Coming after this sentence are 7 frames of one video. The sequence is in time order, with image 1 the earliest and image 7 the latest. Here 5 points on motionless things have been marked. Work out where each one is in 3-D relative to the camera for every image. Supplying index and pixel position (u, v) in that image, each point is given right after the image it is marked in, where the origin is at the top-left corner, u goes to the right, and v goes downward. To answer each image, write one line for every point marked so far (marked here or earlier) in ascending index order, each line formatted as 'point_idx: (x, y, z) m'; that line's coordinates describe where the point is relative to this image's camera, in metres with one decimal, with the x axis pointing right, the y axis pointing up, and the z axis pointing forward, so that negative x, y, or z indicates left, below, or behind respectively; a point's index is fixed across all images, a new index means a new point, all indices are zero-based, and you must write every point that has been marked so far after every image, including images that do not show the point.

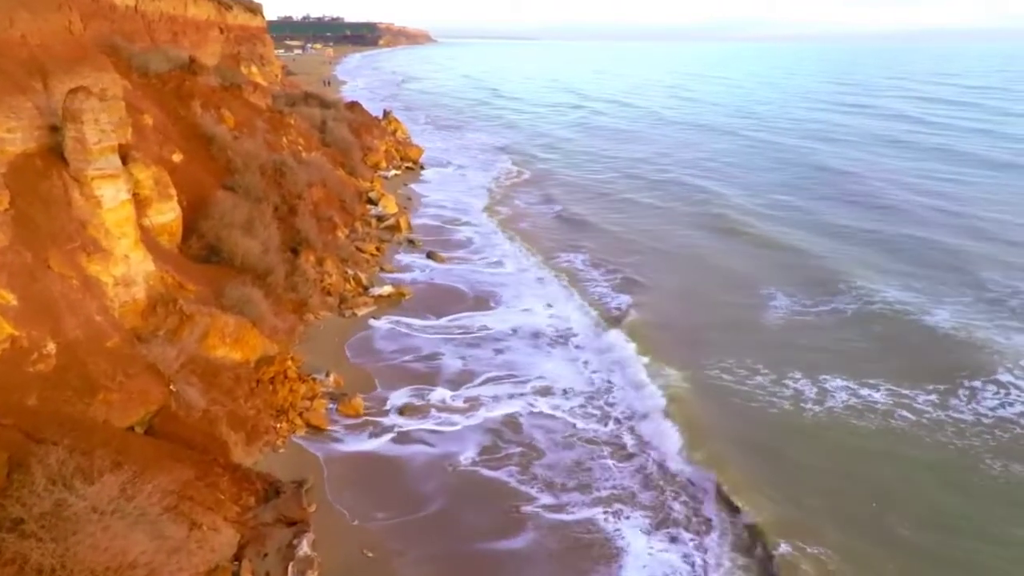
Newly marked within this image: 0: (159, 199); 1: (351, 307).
0: (-5.8, +1.5, +12.7) m
1: (-3.0, -0.4, +14.4) m
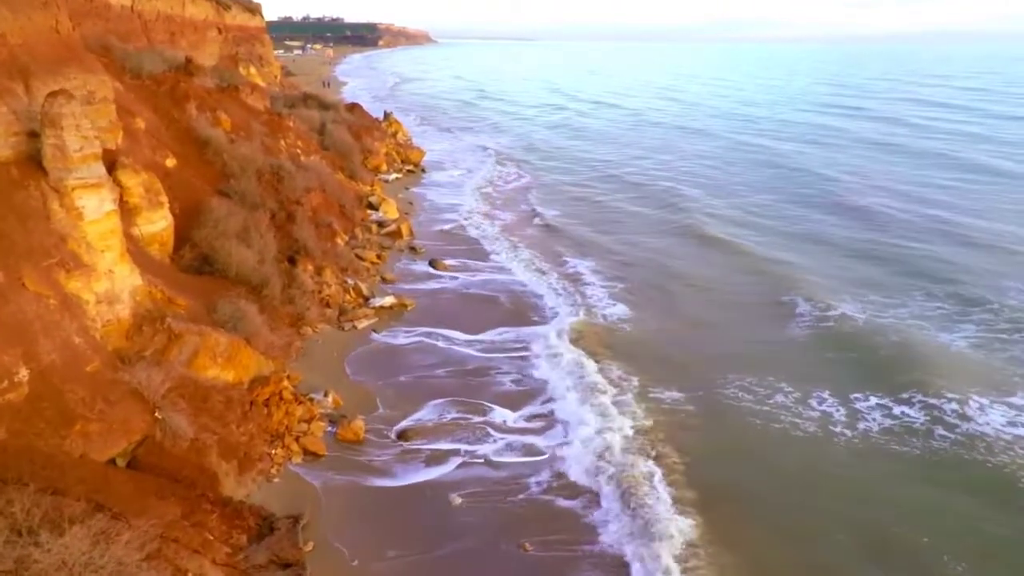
0: (-5.7, +1.3, +12.1) m
1: (-2.9, -0.6, +13.7) m
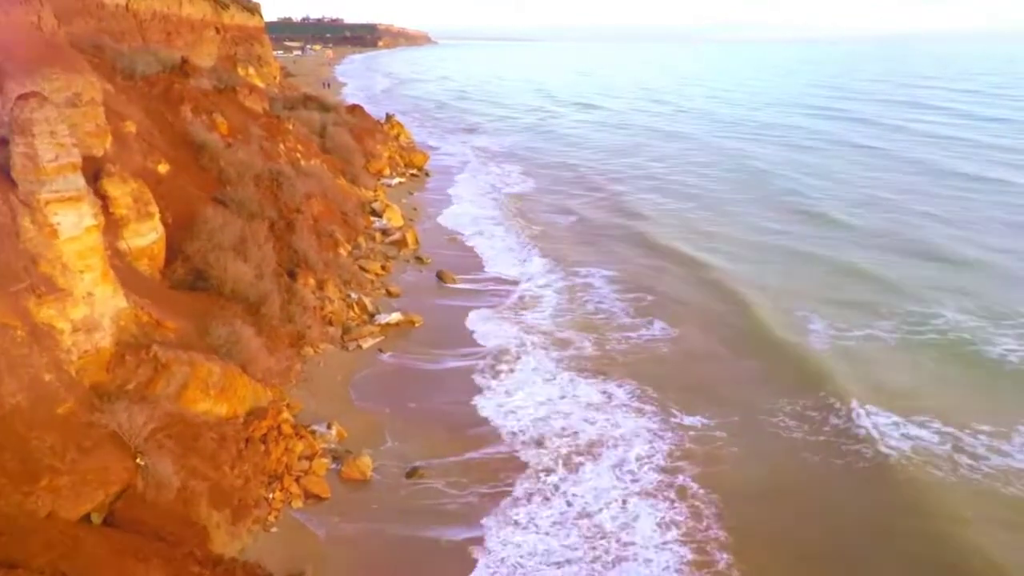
0: (-5.4, +1.0, +11.2) m
1: (-2.6, -0.8, +12.8) m
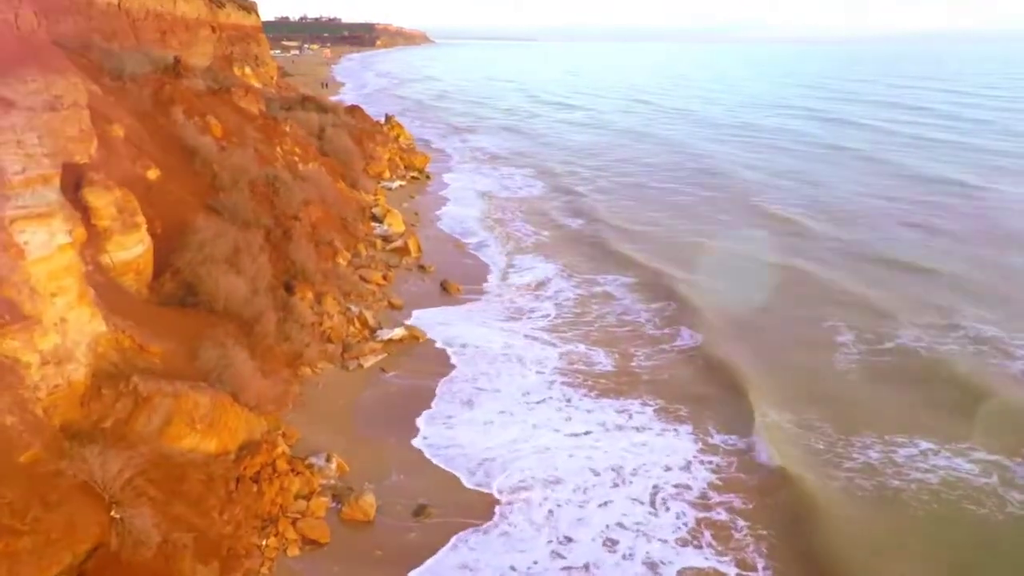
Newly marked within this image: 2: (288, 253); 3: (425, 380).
0: (-5.3, +0.8, +10.4) m
1: (-2.4, -1.1, +12.0) m
2: (-4.0, +0.6, +13.8) m
3: (-1.3, -1.4, +11.9) m
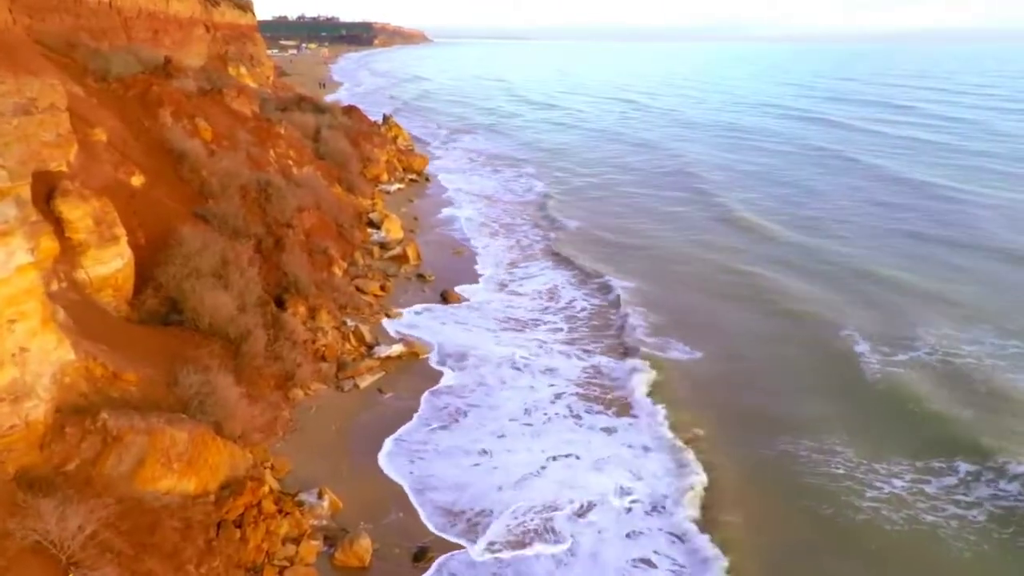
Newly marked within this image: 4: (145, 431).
0: (-5.2, +0.5, +9.7) m
1: (-2.4, -1.3, +11.3) m
2: (-3.9, +0.4, +13.1) m
3: (-1.3, -1.6, +11.2) m
4: (-3.2, -1.2, +6.8) m
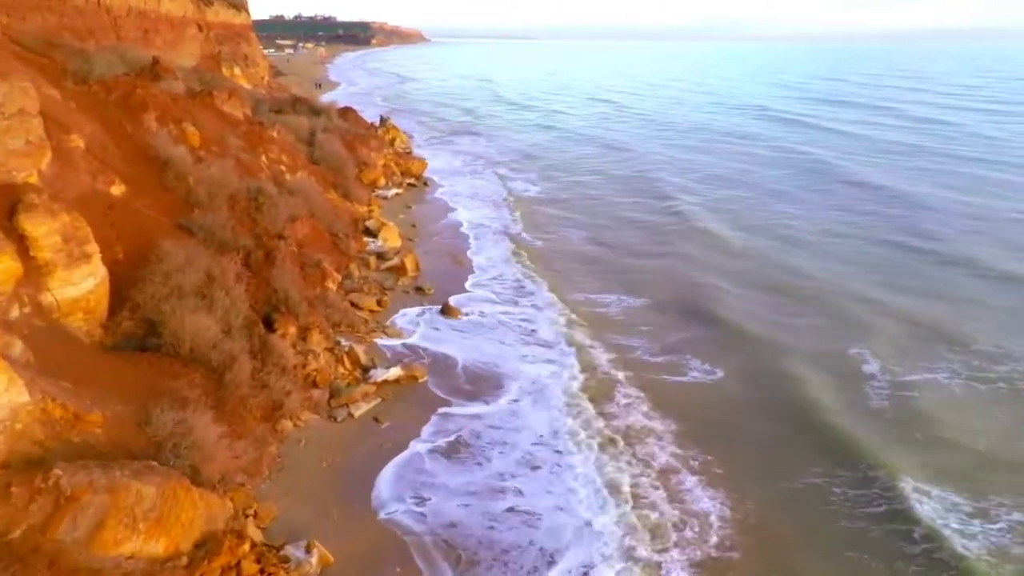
0: (-5.1, +0.3, +8.8) m
1: (-2.3, -1.5, +10.4) m
2: (-3.8, +0.1, +12.2) m
3: (-1.2, -1.9, +10.4) m
4: (-3.1, -1.5, +5.9) m
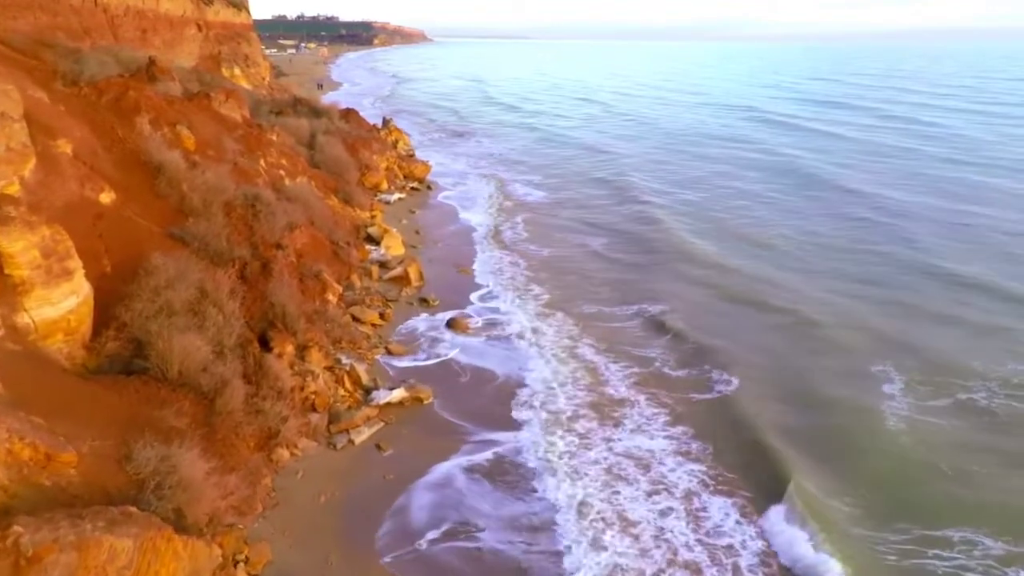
0: (-4.9, +0.1, +8.1) m
1: (-2.1, -1.8, +9.8) m
2: (-3.7, -0.1, +11.6) m
3: (-1.0, -2.1, +9.7) m
4: (-3.0, -1.7, +5.3) m
